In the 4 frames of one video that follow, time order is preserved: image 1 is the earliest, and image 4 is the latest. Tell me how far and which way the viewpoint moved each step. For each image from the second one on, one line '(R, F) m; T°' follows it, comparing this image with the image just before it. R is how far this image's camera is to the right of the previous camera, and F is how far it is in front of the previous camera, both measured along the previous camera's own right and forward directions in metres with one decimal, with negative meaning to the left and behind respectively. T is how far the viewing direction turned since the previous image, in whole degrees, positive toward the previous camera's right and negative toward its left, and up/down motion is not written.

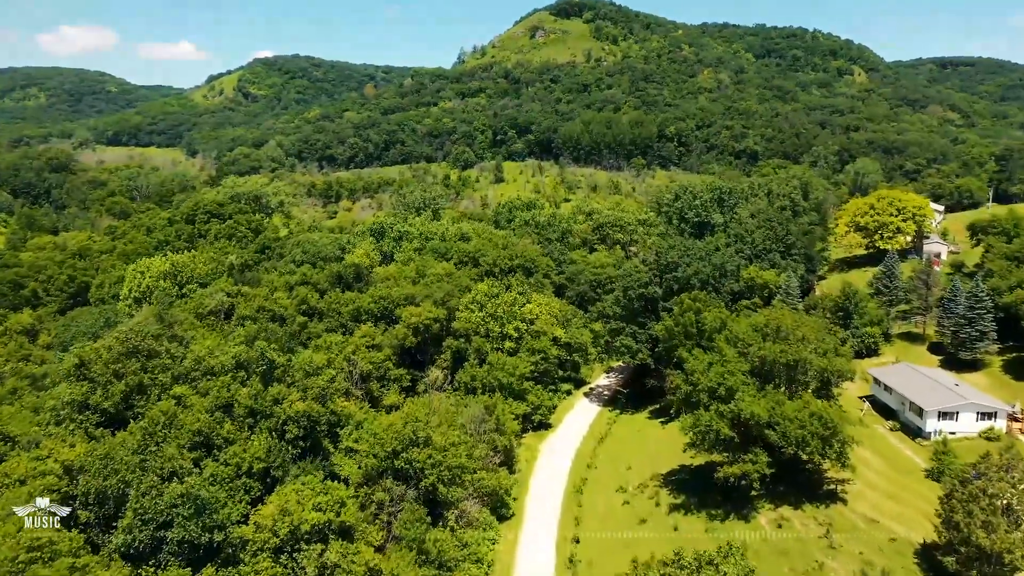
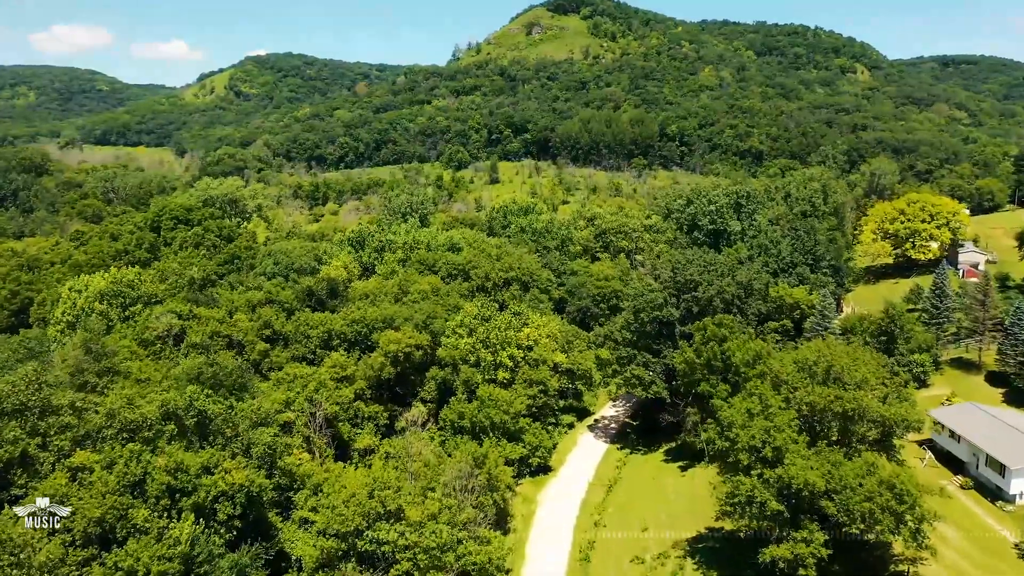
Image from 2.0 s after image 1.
(+0.2, +8.4) m; 0°
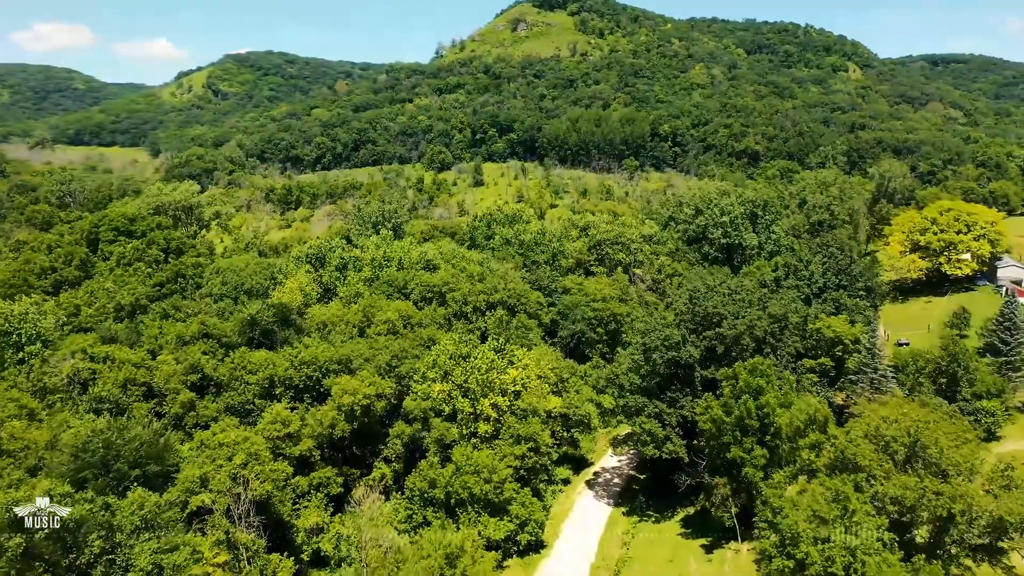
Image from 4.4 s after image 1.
(+0.3, +10.0) m; +1°
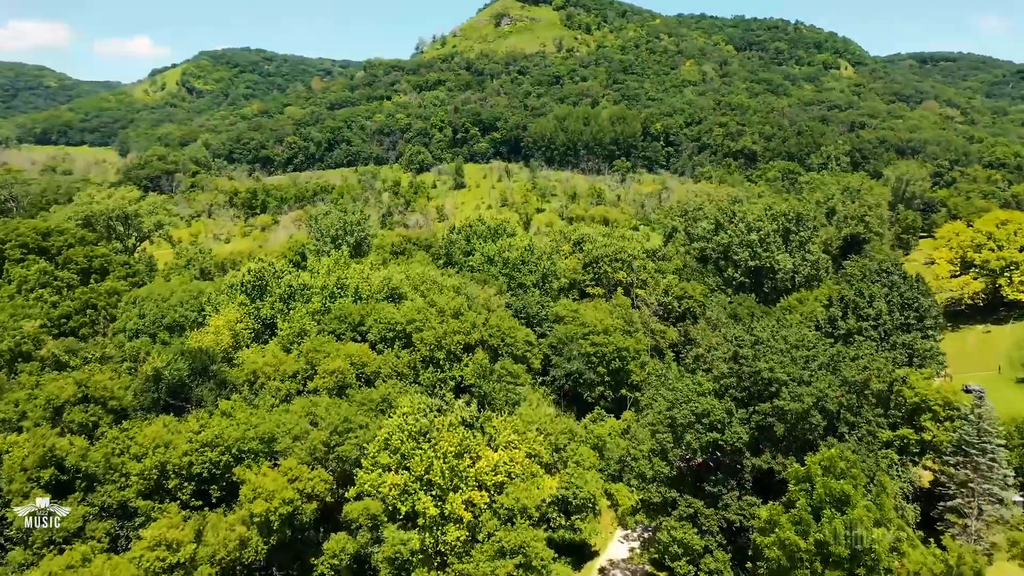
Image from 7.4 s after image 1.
(+0.3, +12.0) m; +1°
